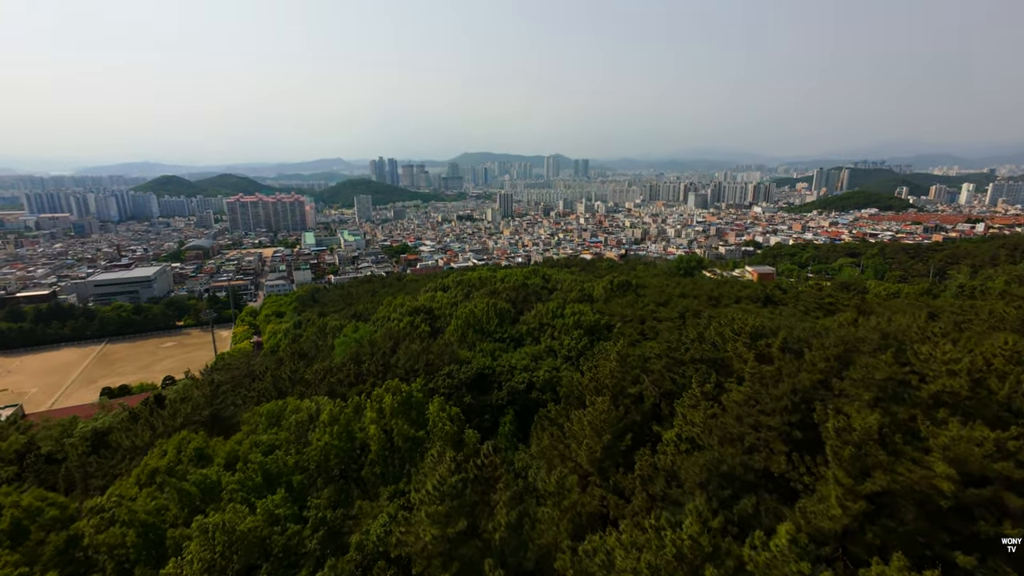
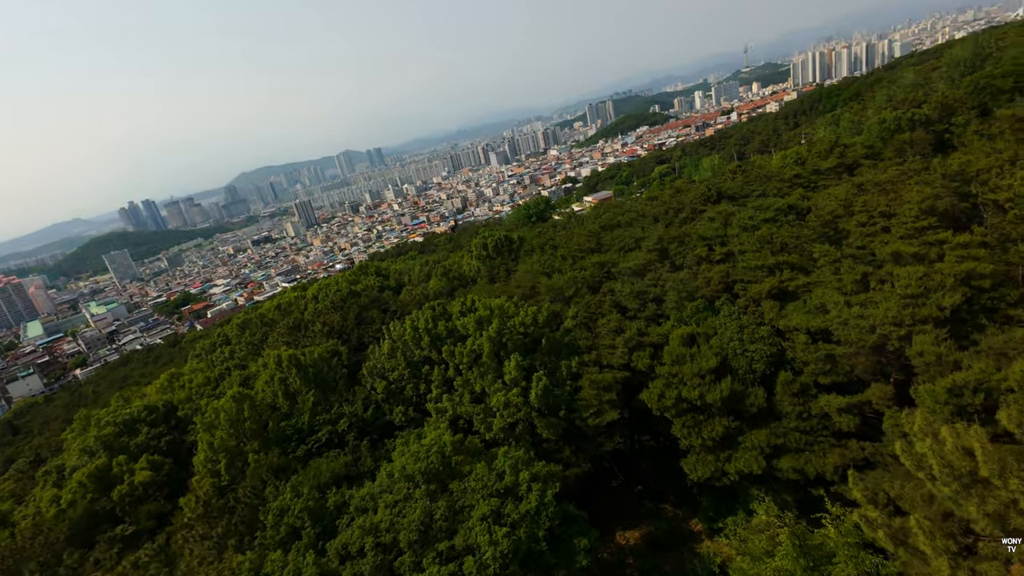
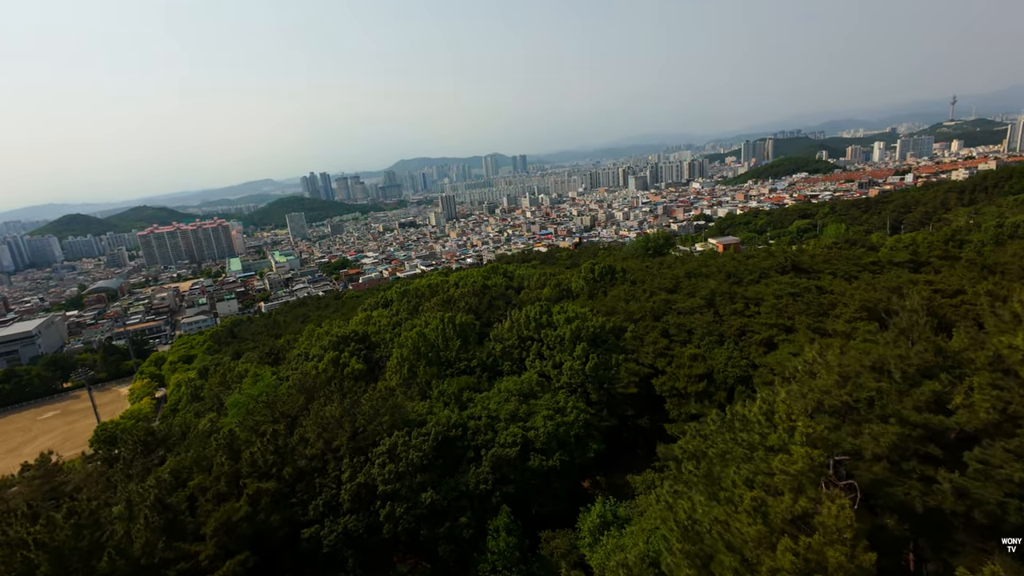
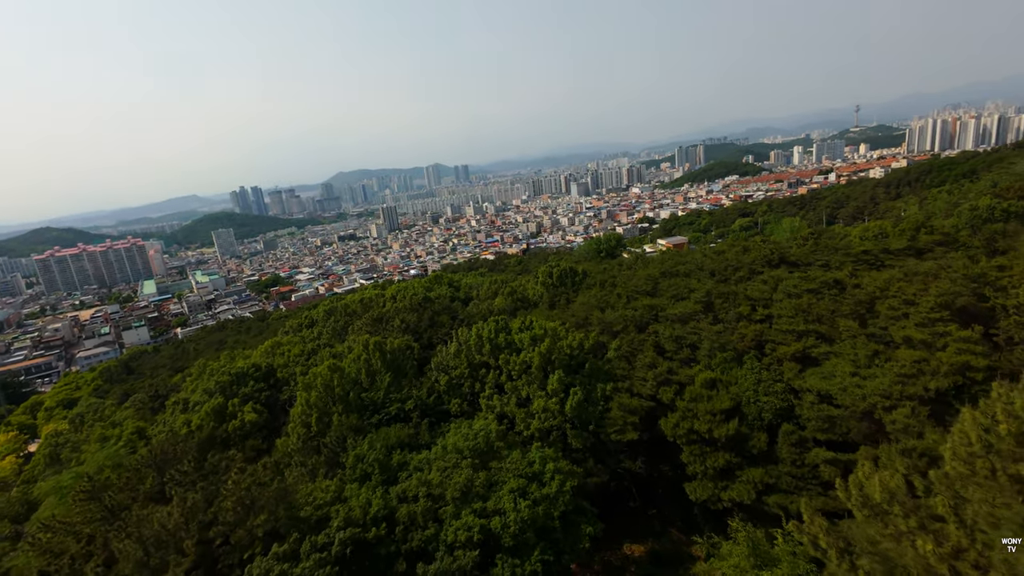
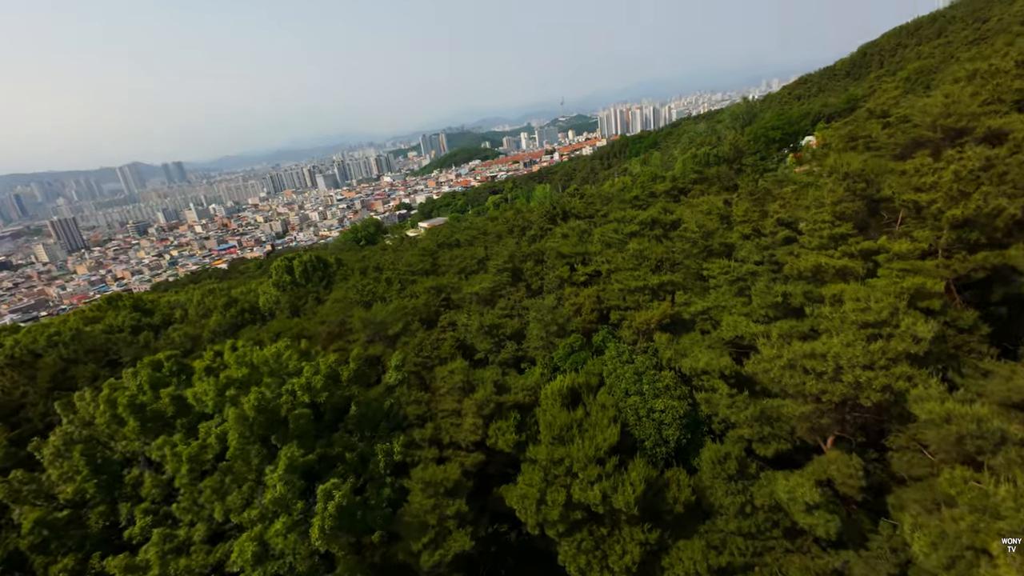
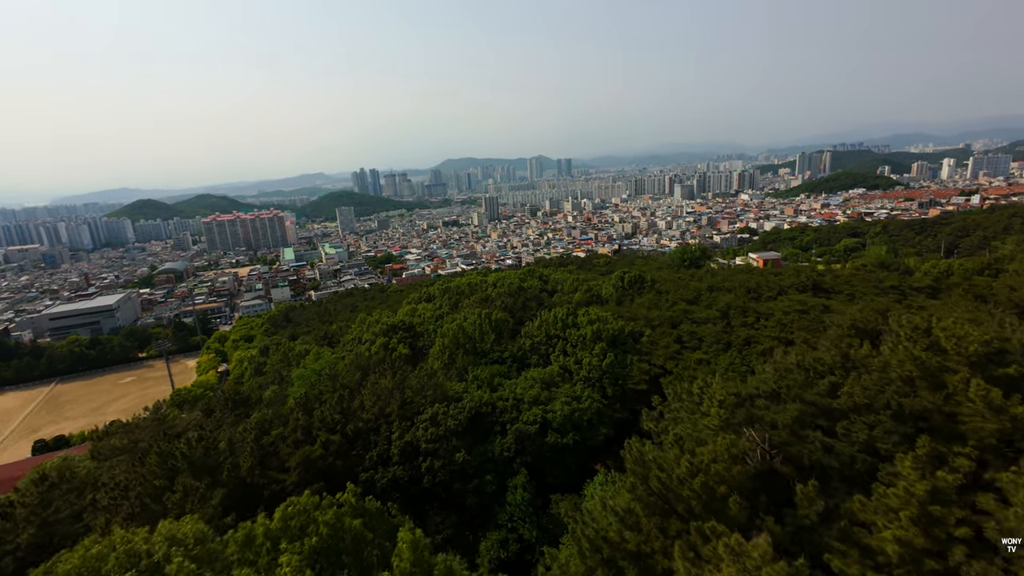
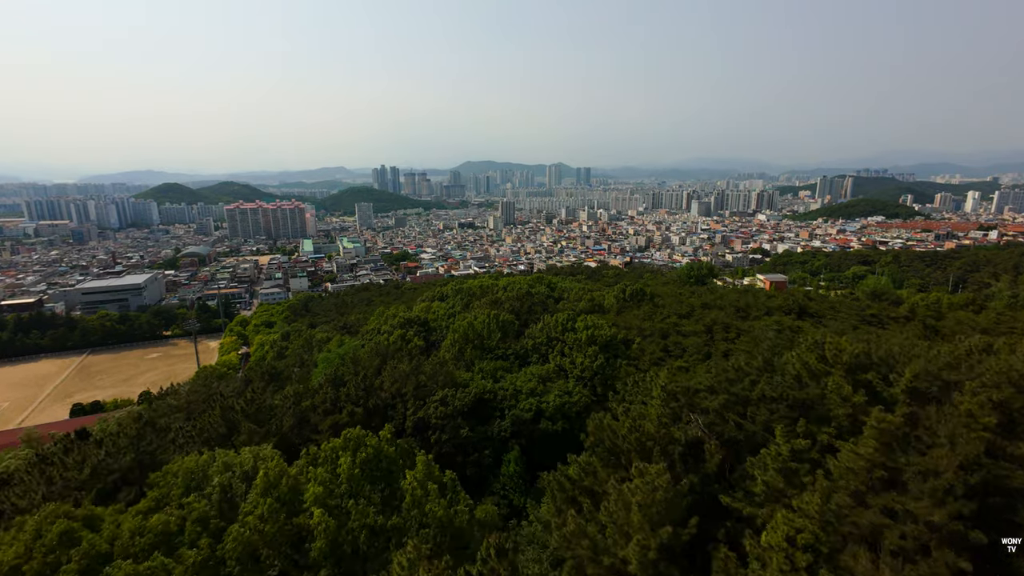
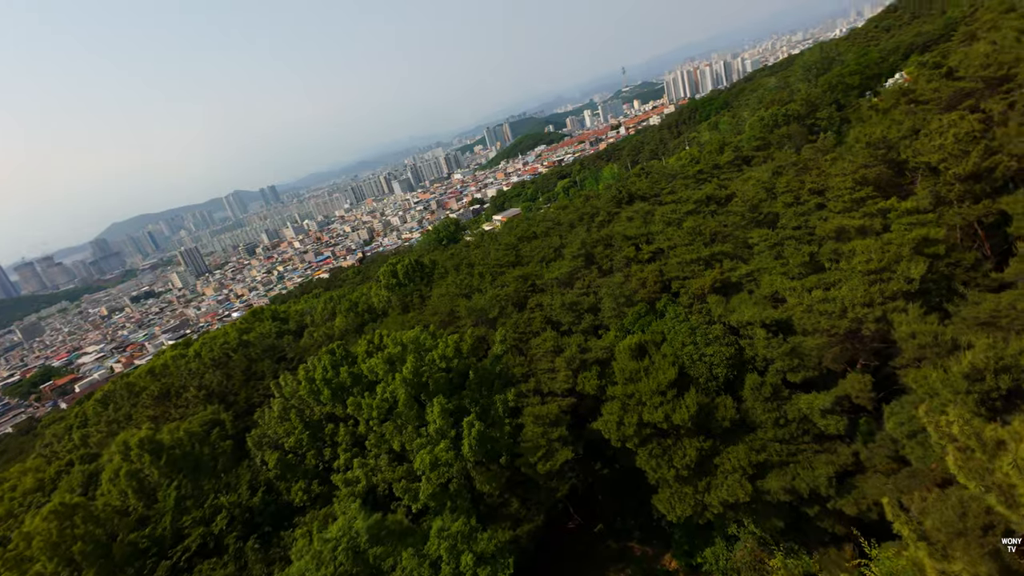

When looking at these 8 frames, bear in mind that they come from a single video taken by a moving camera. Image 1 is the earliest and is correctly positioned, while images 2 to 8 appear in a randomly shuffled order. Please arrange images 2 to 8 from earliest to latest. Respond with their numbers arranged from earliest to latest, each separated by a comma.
7, 6, 3, 4, 2, 8, 5
